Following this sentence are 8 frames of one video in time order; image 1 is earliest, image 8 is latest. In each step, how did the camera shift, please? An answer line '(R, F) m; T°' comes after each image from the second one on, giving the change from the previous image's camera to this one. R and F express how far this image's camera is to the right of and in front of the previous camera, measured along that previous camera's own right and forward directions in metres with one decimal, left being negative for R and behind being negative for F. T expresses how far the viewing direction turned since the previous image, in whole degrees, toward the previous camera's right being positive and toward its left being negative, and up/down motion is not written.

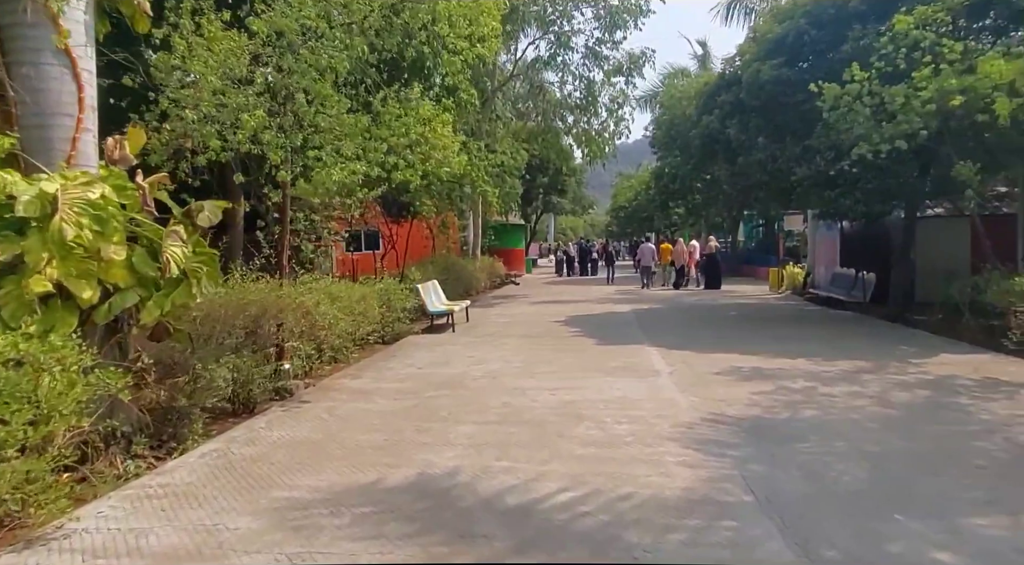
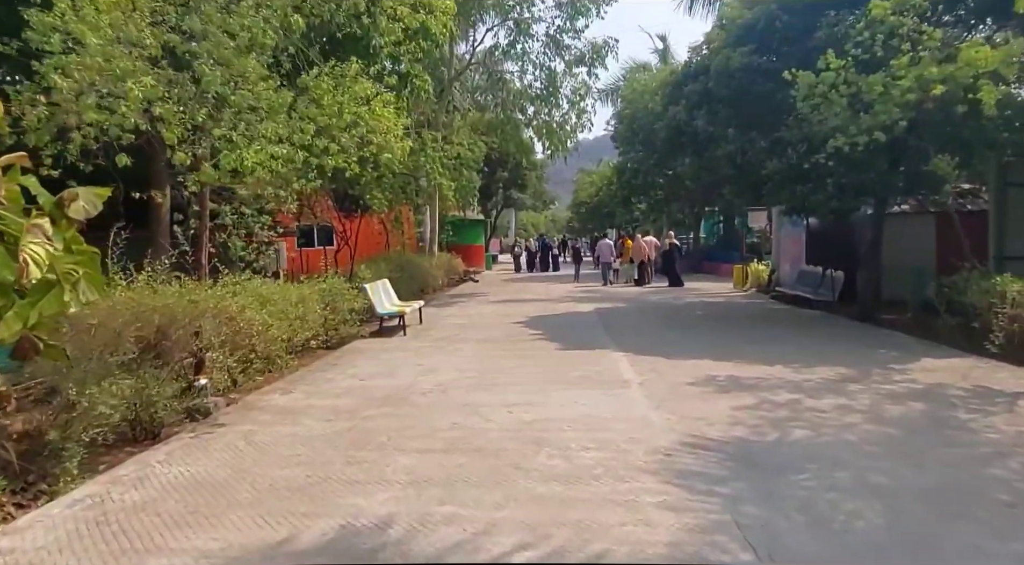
(+0.1, +1.0) m; +3°
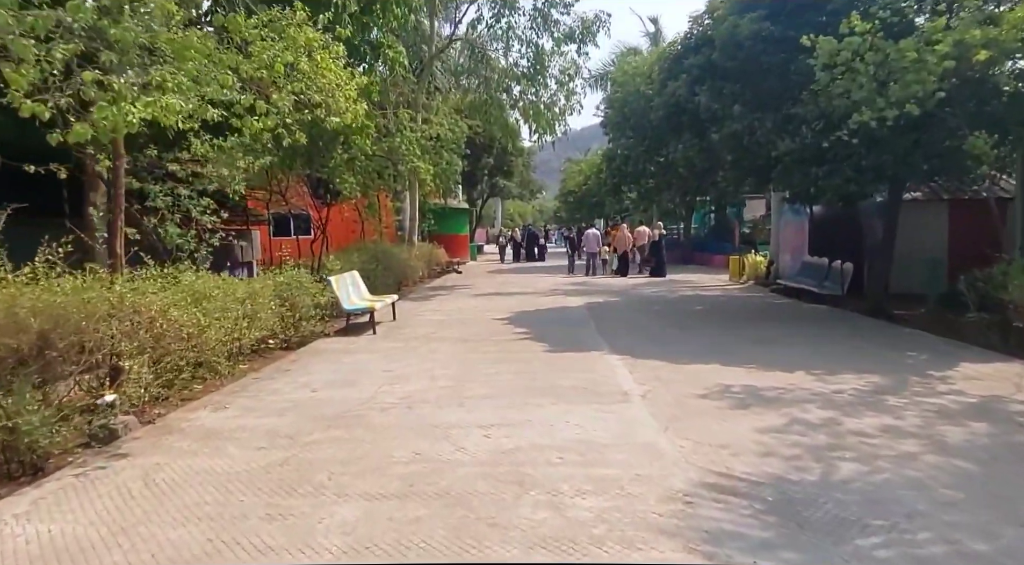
(+0.1, +1.3) m; +1°
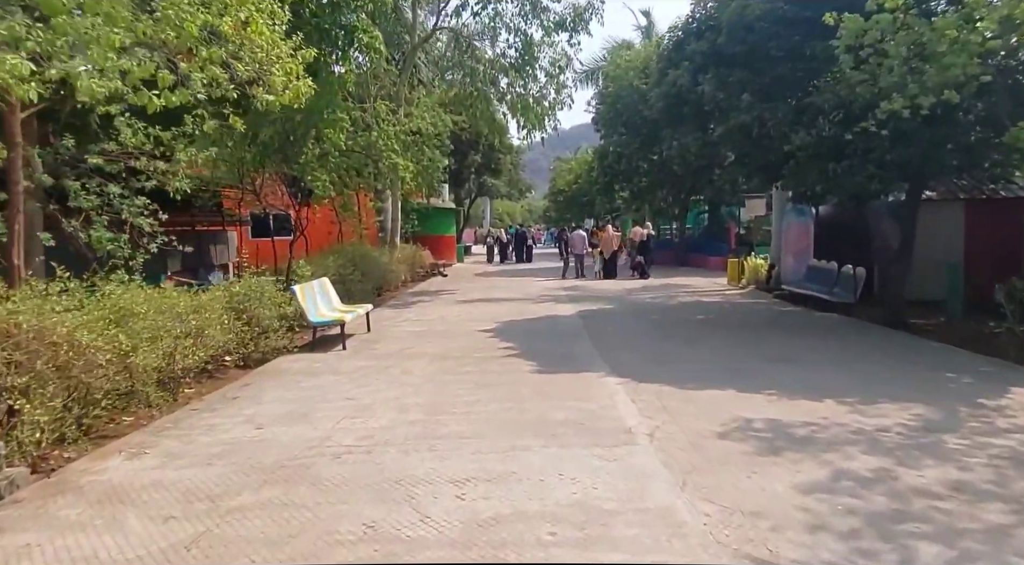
(+0.1, +1.2) m; +1°
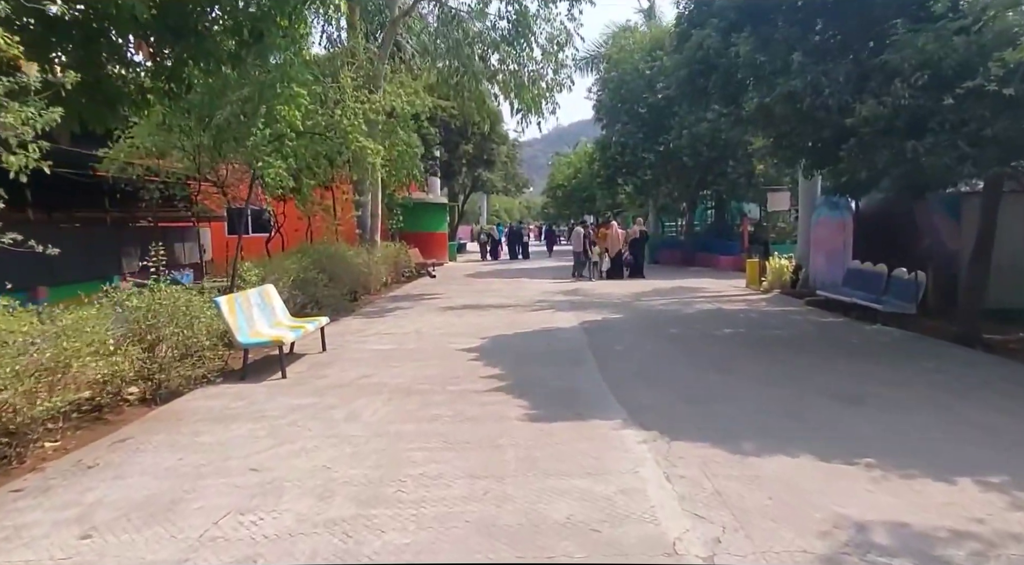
(+0.1, +2.3) m; 0°
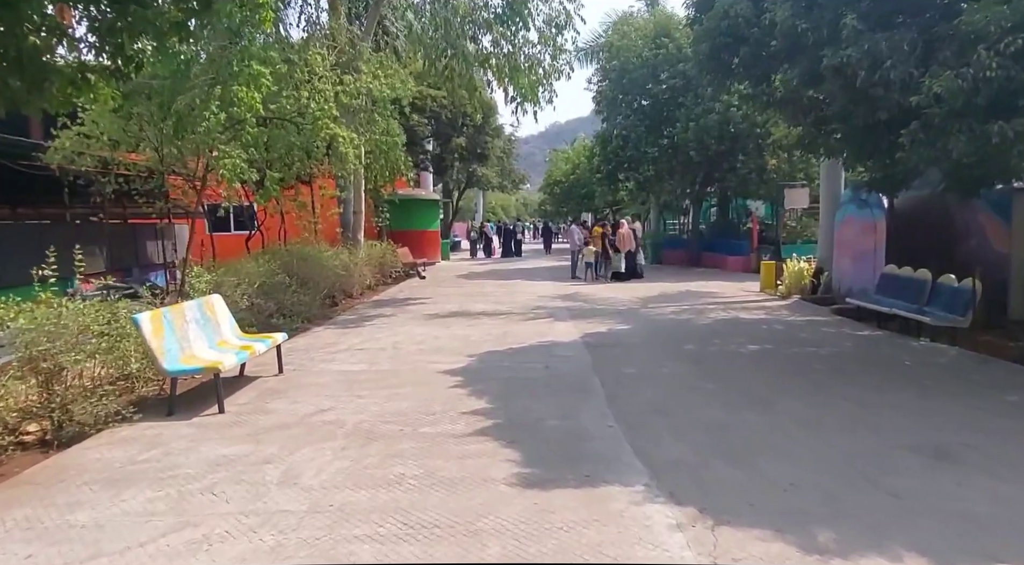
(+0.1, +1.5) m; 0°
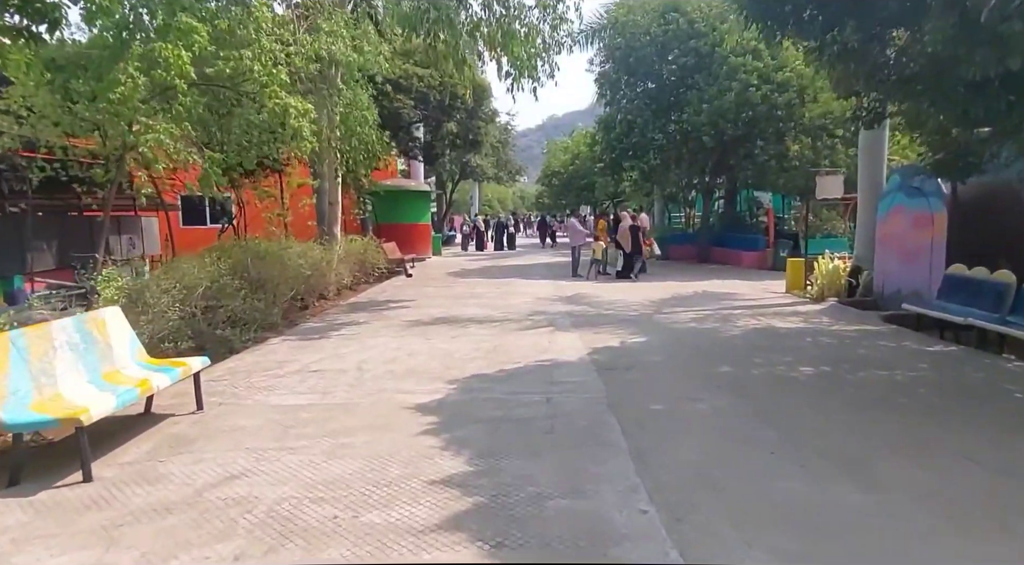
(+0.1, +2.0) m; 0°
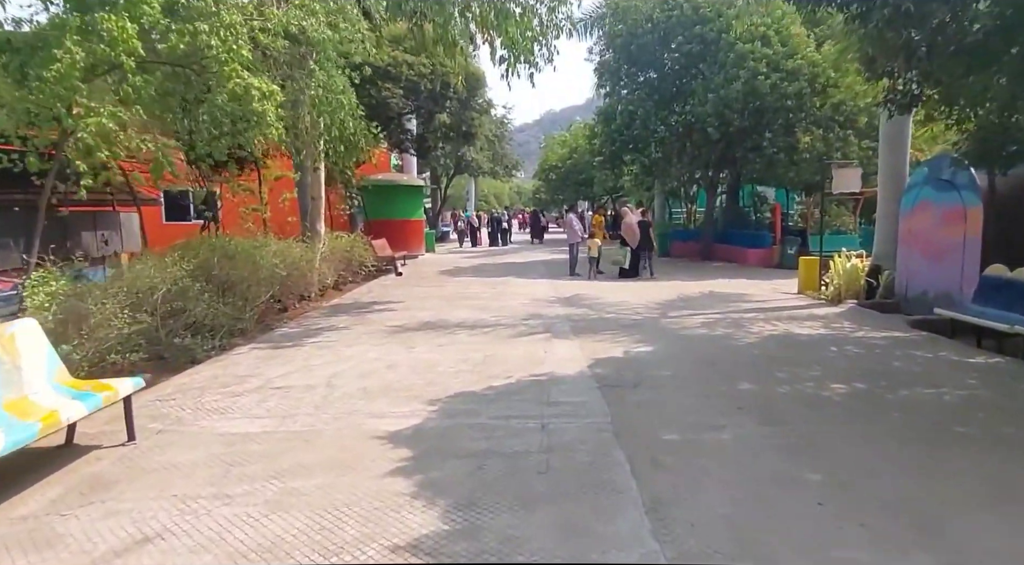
(+0.1, +1.0) m; 0°
